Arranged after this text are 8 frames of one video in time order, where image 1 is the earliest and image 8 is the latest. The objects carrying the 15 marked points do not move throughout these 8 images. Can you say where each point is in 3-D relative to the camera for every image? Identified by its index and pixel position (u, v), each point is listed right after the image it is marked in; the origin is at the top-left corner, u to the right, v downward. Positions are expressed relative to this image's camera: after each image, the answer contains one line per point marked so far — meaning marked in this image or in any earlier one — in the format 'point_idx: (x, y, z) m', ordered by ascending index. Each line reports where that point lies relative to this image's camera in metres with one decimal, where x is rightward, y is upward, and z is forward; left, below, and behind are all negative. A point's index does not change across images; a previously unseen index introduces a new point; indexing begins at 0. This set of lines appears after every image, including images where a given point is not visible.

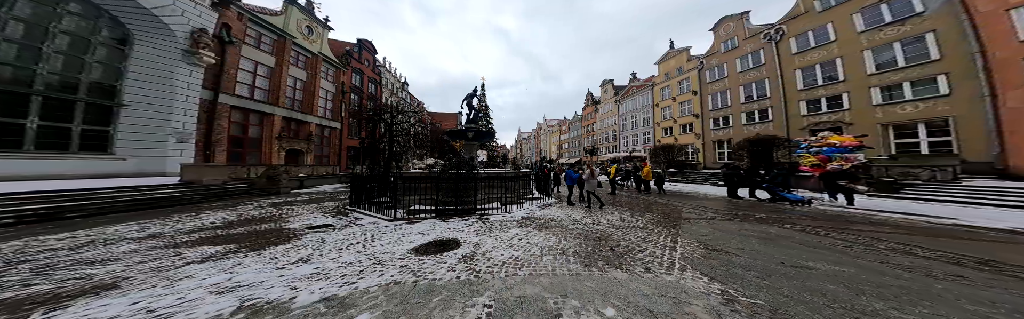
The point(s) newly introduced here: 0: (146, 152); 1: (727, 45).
0: (-18.8, +0.4, +9.6) m
1: (+21.3, +11.3, +18.2) m
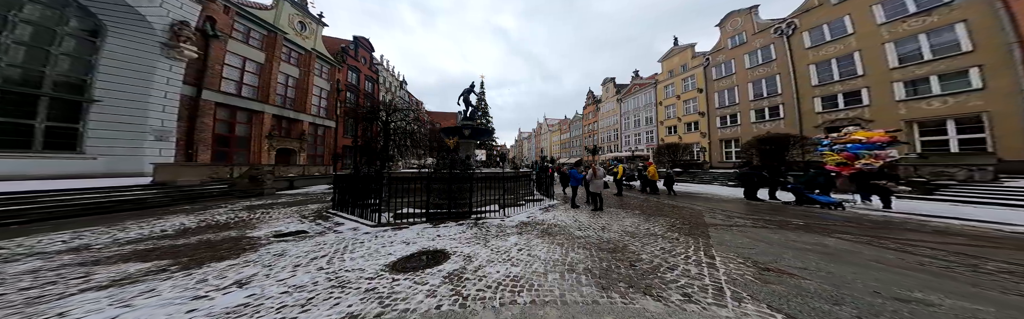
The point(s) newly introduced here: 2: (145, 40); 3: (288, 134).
0: (-18.9, +0.4, +9.0) m
1: (+21.3, +11.3, +17.6) m
2: (-18.4, +6.0, +9.3) m
3: (-18.2, +2.1, +15.1) m
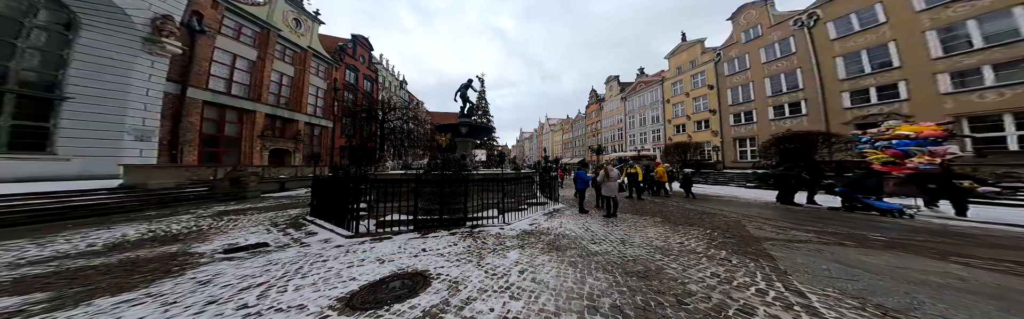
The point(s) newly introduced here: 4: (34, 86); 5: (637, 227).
0: (-18.8, +0.3, +8.4) m
1: (+21.4, +11.3, +16.7) m
2: (-18.4, +5.9, +8.8) m
3: (-18.1, +2.0, +14.6) m
4: (-19.6, +3.0, +7.6) m
5: (+2.8, -1.5, +4.2) m
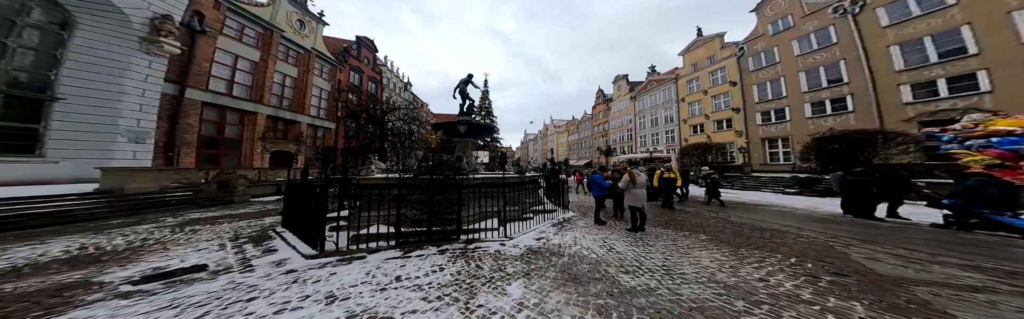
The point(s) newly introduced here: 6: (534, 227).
0: (-18.6, +0.3, +8.1) m
1: (+21.8, +11.1, +15.3) m
2: (-18.2, +5.8, +8.6) m
3: (-17.7, +1.8, +14.3) m
4: (-19.4, +2.9, +7.4) m
5: (+2.9, -1.6, +3.2) m
6: (+0.7, -2.0, +5.7) m
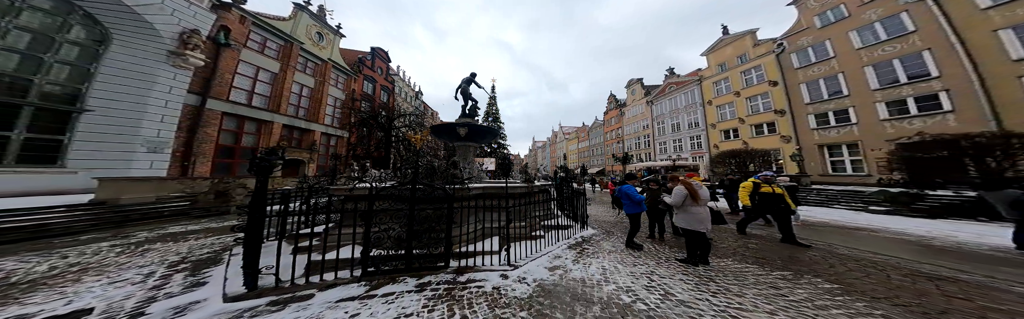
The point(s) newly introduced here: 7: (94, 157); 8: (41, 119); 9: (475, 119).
0: (-18.2, -0.1, +8.3) m
1: (+22.6, +10.4, +13.4) m
2: (-17.8, +5.5, +9.1) m
3: (-16.9, +1.1, +14.5) m
4: (-19.1, +2.6, +7.8) m
5: (+2.9, -1.6, +1.9) m
6: (+0.9, -2.2, +4.5) m
7: (-18.3, +0.2, +8.2) m
8: (-19.2, +1.8, +7.6) m
9: (-1.3, +1.5, +6.7) m
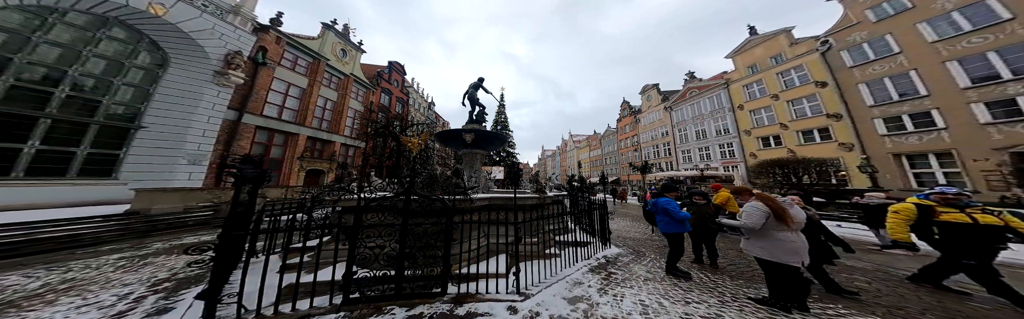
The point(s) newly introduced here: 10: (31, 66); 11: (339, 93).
0: (-17.7, -0.5, +9.1) m
1: (+23.5, +9.7, +11.8) m
2: (-17.1, +5.0, +10.2) m
3: (-15.9, +0.3, +15.2) m
4: (-18.5, +2.2, +8.8) m
5: (+2.9, -1.5, +1.0) m
6: (+1.1, -2.3, +3.8) m
7: (-17.7, -0.2, +9.0) m
8: (-18.6, +1.4, +8.6) m
9: (-0.9, +1.2, +6.3) m
10: (-18.9, +3.6, +7.3) m
11: (-15.4, +5.7, +16.4) m
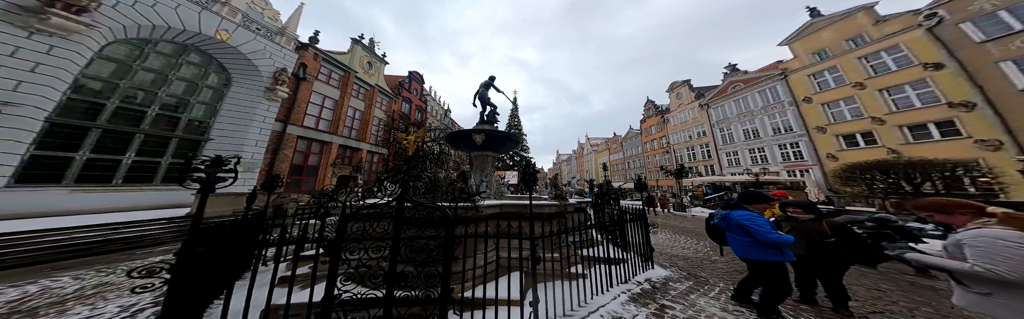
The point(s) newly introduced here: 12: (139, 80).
0: (-16.7, -0.9, +10.3) m
1: (+24.5, +9.5, +8.9) m
2: (-16.0, +4.5, +11.5) m
3: (-14.2, -0.3, +16.2) m
4: (-17.6, +1.8, +10.2) m
5: (+2.9, -1.4, 0.0) m
6: (+1.4, -2.3, +2.9) m
7: (-16.7, -0.6, +10.2) m
8: (-17.7, +1.0, +10.0) m
9: (-0.4, +1.1, +5.8) m
10: (-18.1, +3.3, +8.9) m
11: (-13.6, +5.1, +17.6) m
12: (-18.2, +3.9, +9.0) m
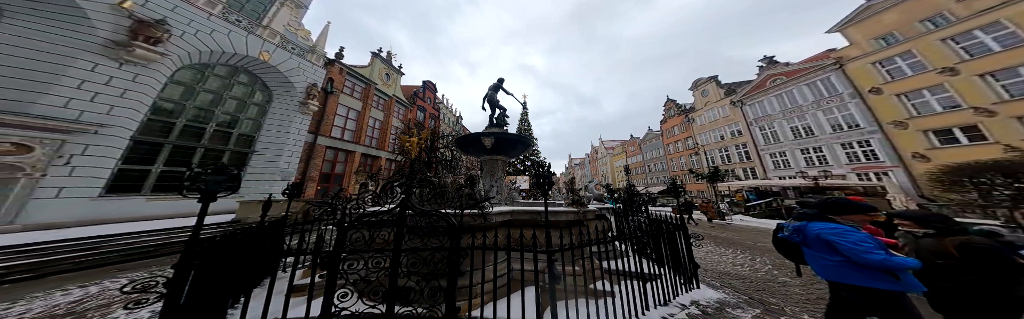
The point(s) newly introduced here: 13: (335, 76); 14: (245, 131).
0: (-15.8, -1.4, +11.3) m
1: (+25.0, +9.7, +6.8) m
2: (-15.1, +3.9, +12.7) m
3: (-12.8, -1.1, +17.0) m
4: (-16.7, +1.2, +11.4) m
5: (+2.8, -1.3, -0.7) m
6: (+1.6, -2.3, +2.3) m
7: (-15.8, -1.2, +11.3) m
8: (-16.9, +0.4, +11.2) m
9: (+0.1, +0.9, +5.5) m
10: (-17.4, +2.8, +10.2) m
11: (-12.2, +4.3, +18.6) m
12: (-17.4, +3.3, +10.4) m
13: (-14.6, +6.6, +15.9) m
14: (-16.7, +2.0, +11.6) m
